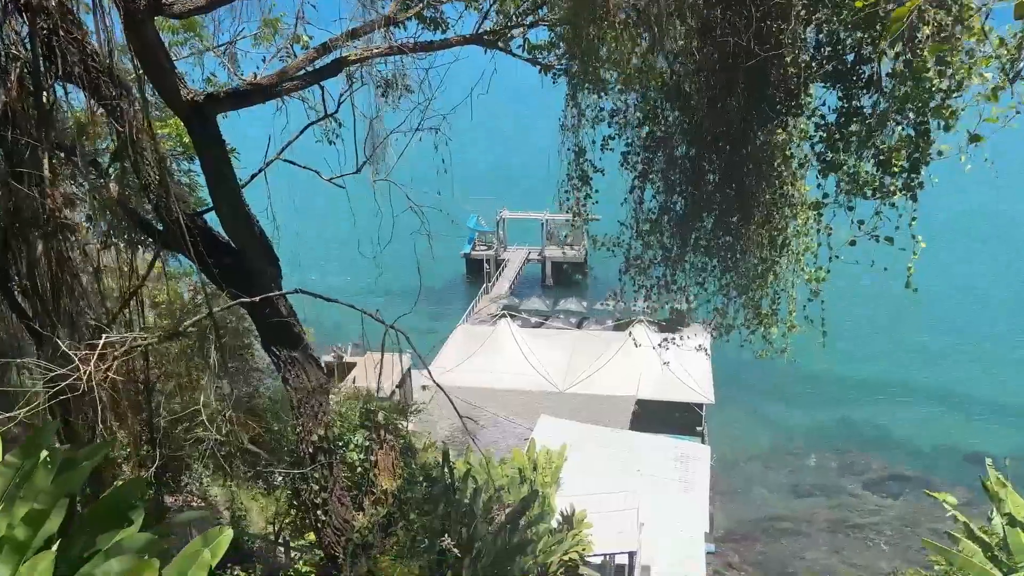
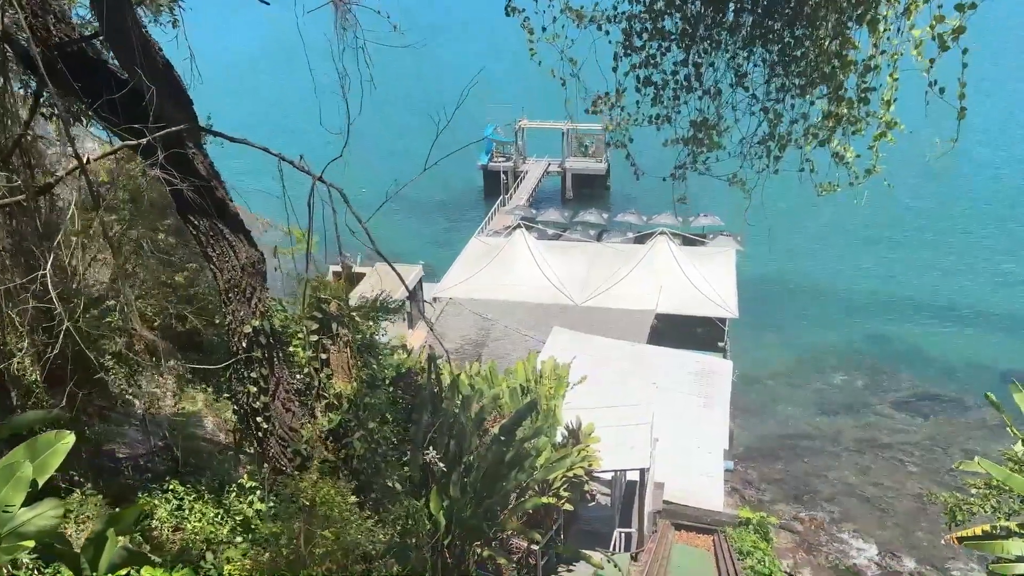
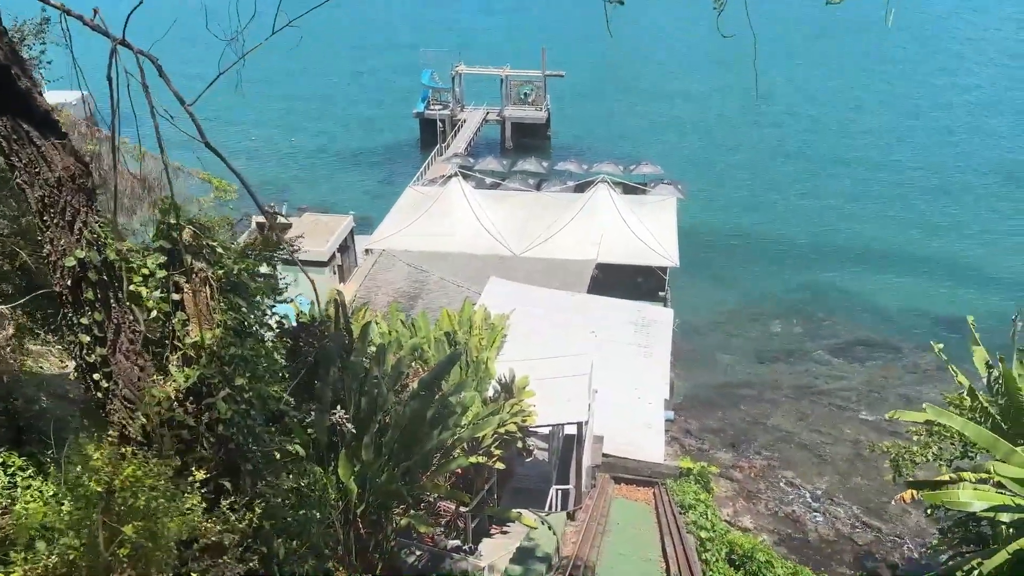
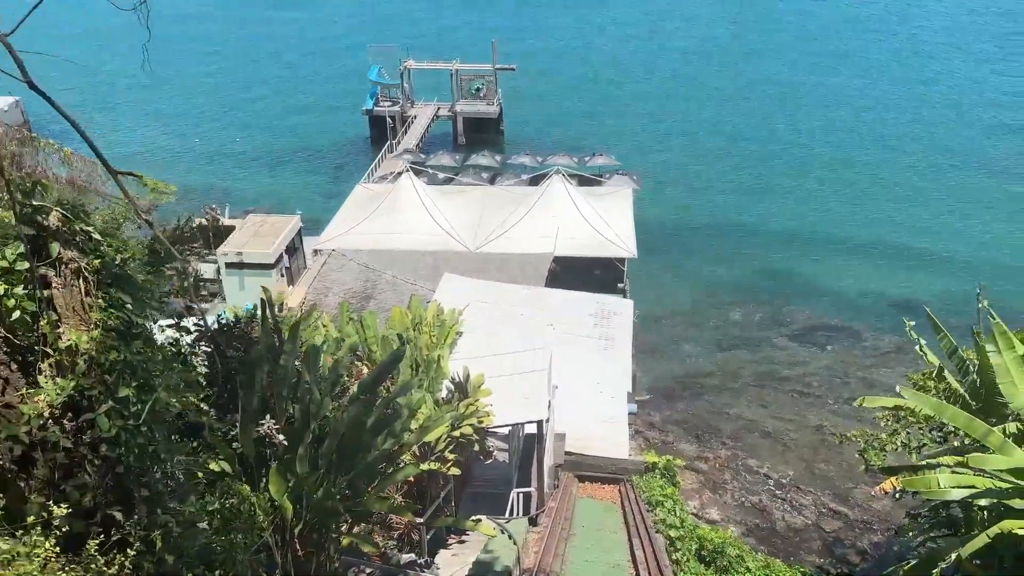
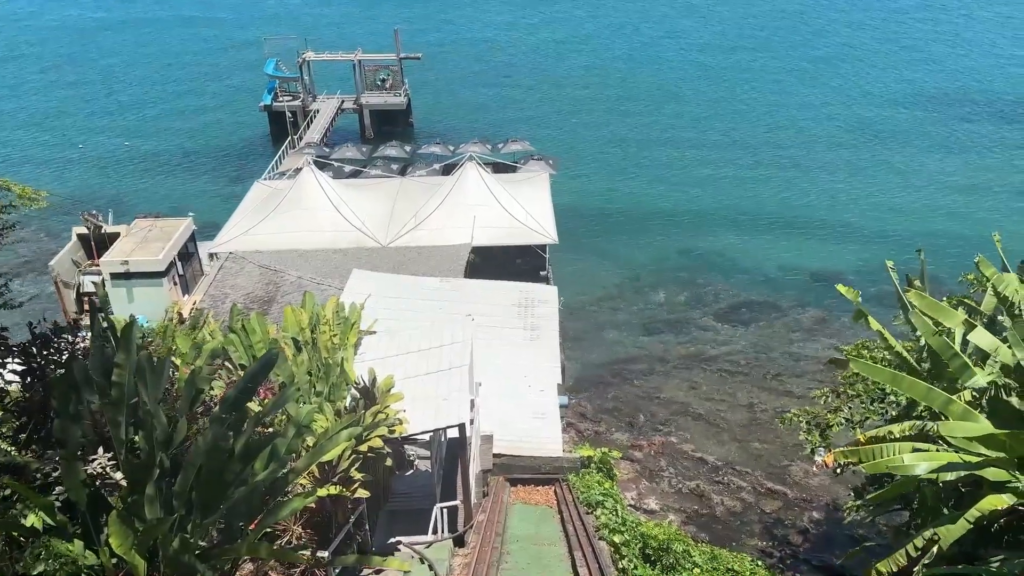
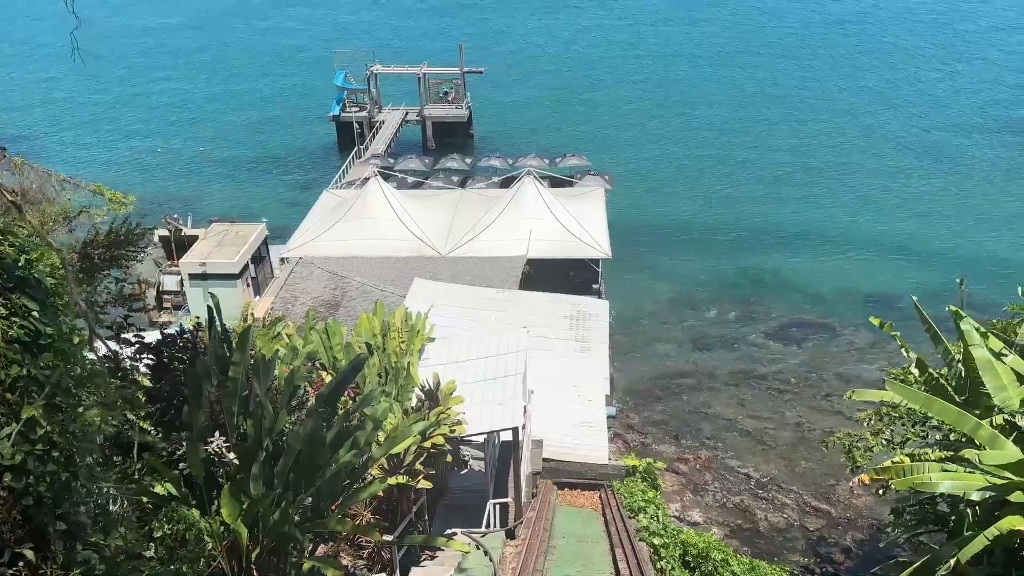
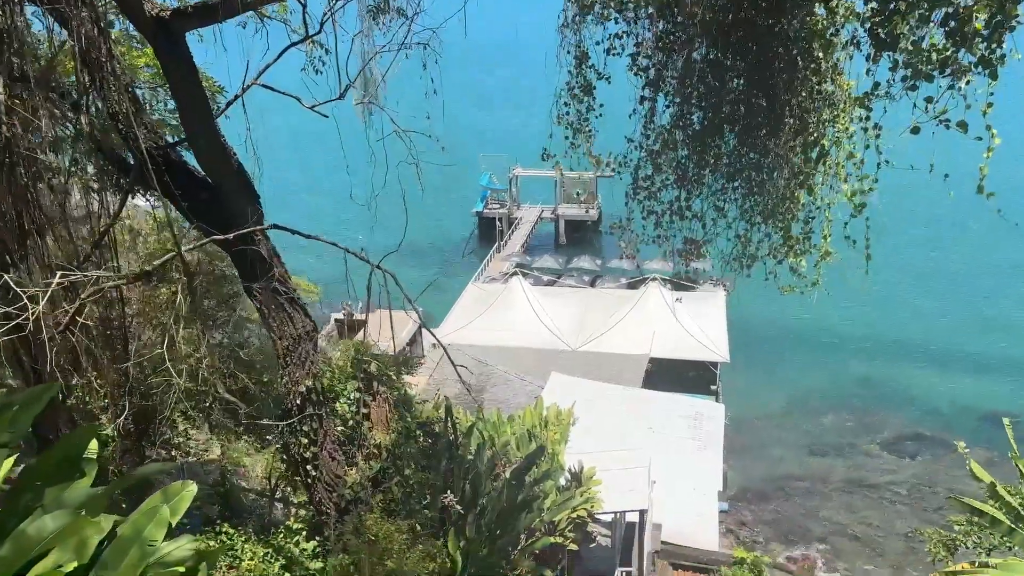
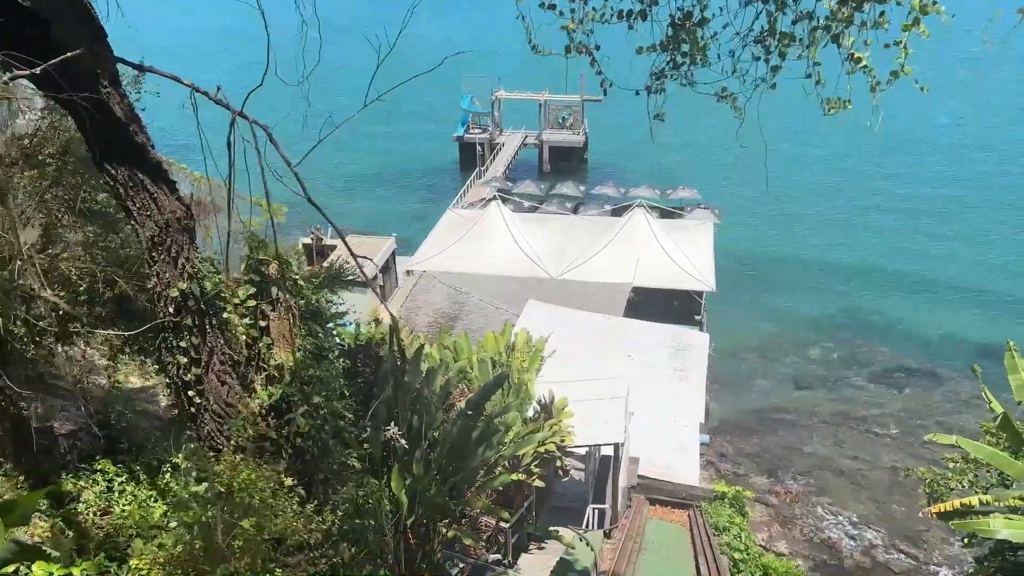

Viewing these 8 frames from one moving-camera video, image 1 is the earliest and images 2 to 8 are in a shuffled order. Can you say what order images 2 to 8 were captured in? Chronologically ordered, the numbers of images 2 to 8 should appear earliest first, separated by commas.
7, 2, 8, 3, 4, 6, 5
